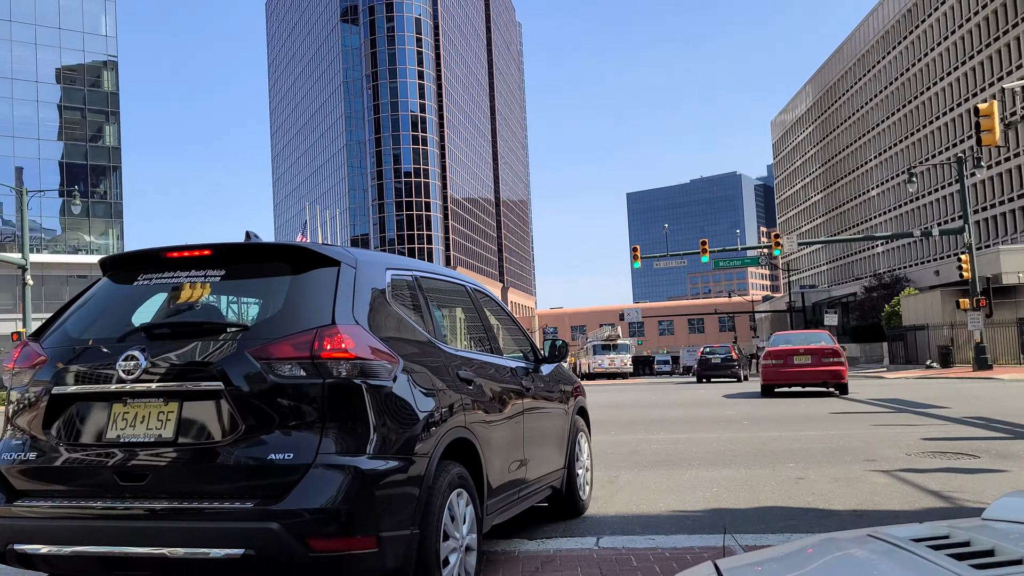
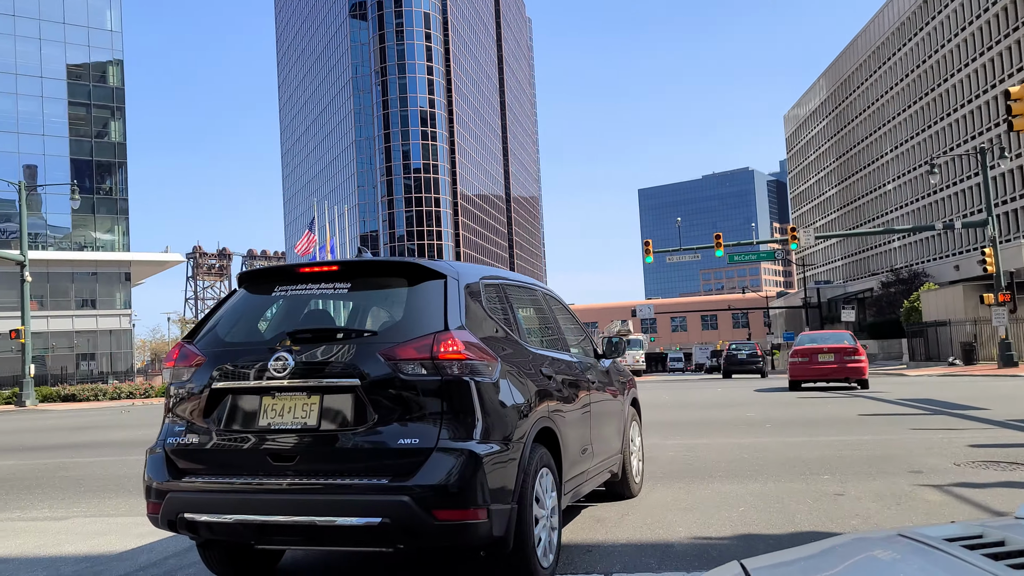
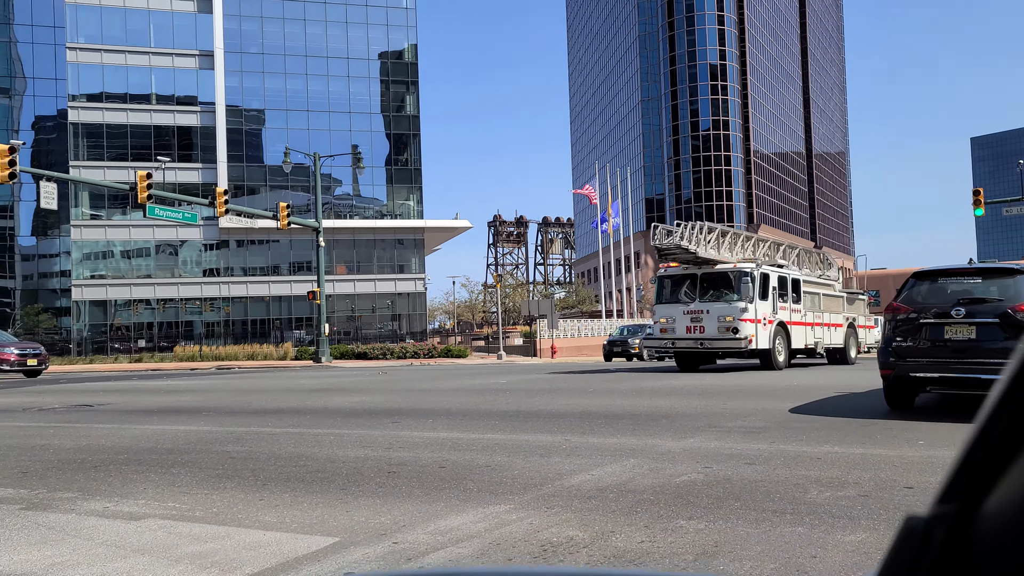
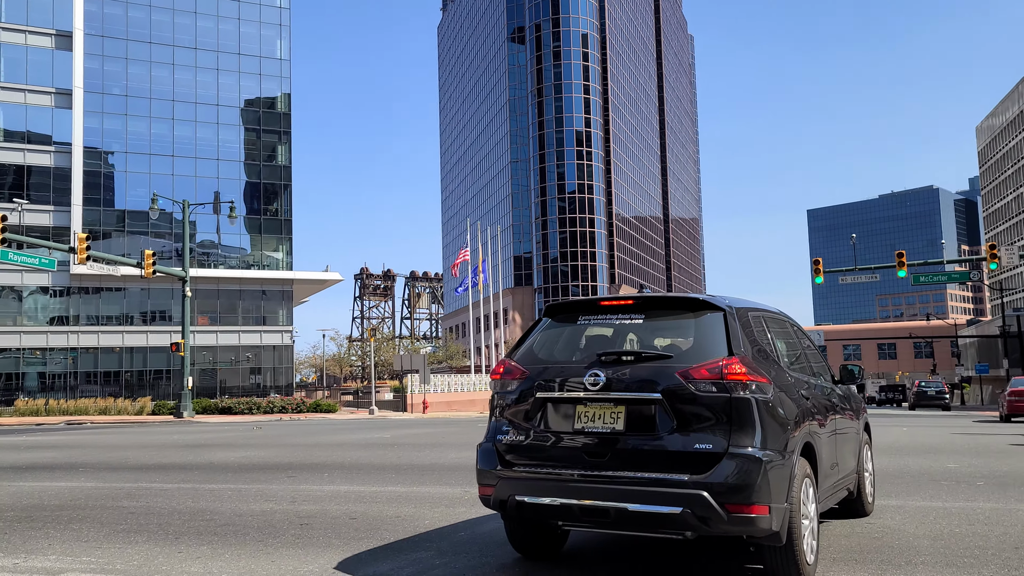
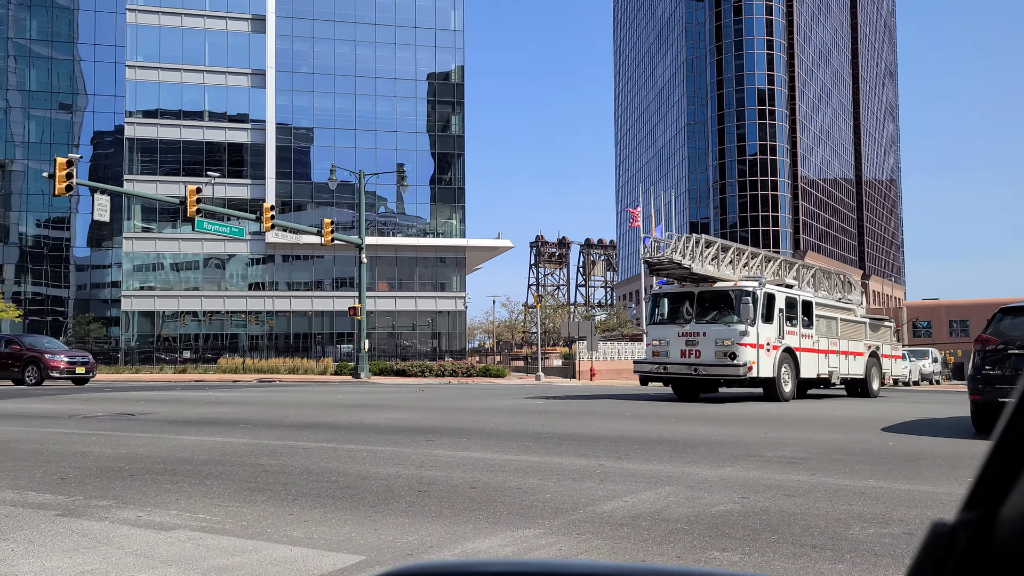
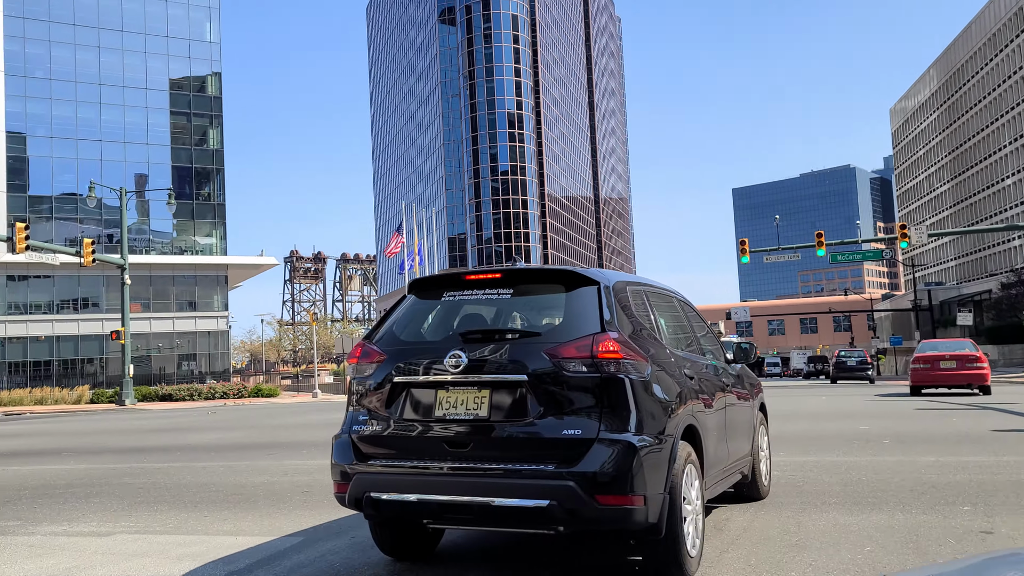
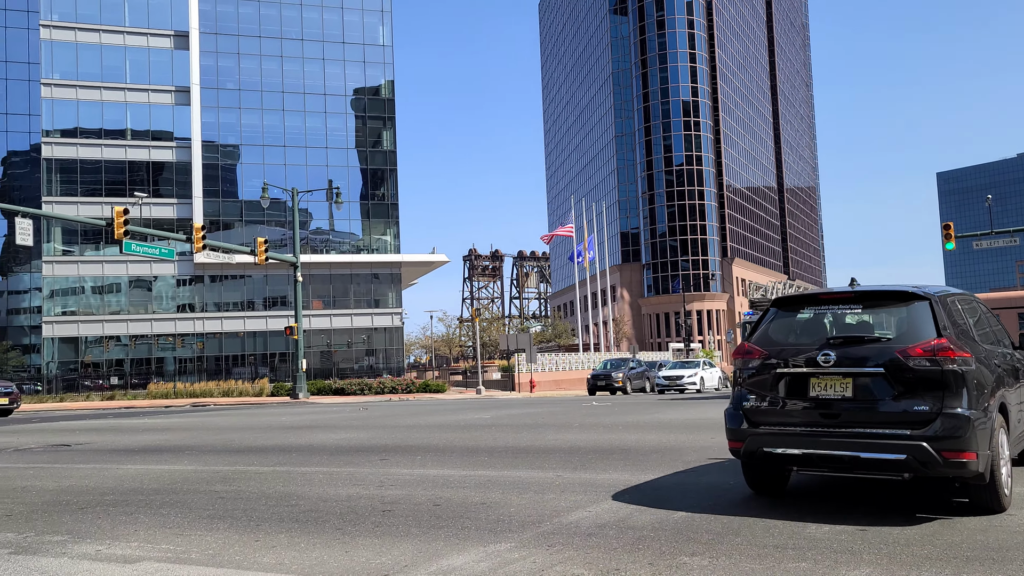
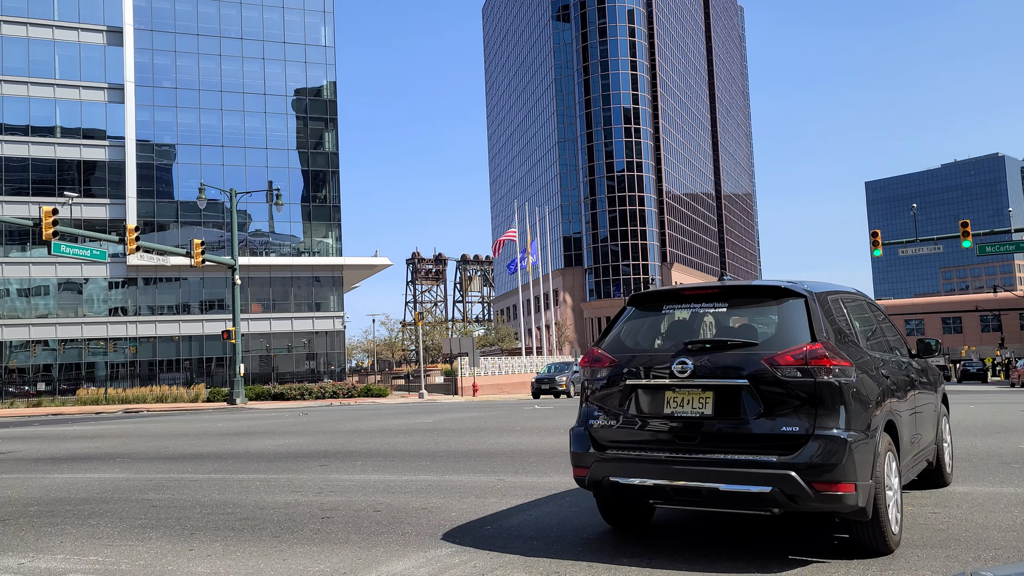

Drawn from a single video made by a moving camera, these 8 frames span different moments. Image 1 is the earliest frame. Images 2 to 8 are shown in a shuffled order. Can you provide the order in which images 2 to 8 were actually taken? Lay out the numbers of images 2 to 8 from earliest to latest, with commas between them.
2, 6, 4, 8, 7, 3, 5
